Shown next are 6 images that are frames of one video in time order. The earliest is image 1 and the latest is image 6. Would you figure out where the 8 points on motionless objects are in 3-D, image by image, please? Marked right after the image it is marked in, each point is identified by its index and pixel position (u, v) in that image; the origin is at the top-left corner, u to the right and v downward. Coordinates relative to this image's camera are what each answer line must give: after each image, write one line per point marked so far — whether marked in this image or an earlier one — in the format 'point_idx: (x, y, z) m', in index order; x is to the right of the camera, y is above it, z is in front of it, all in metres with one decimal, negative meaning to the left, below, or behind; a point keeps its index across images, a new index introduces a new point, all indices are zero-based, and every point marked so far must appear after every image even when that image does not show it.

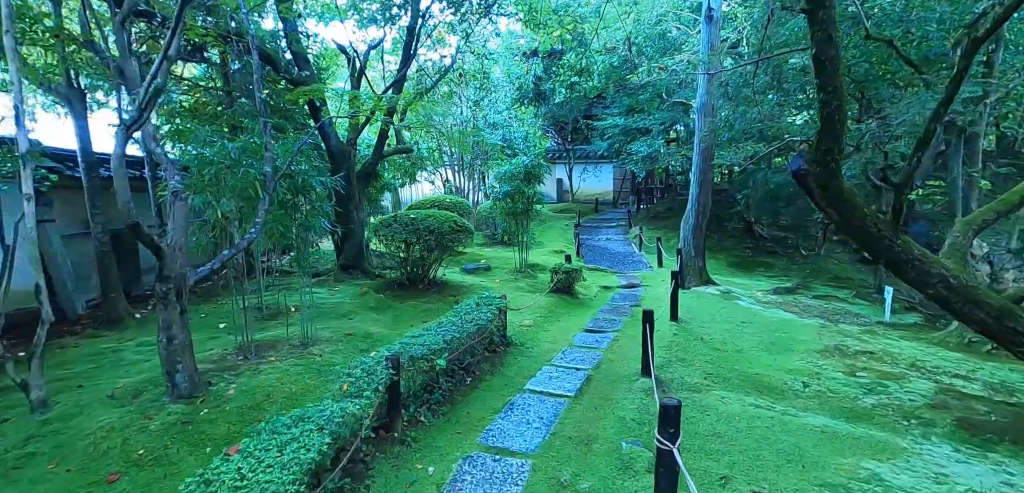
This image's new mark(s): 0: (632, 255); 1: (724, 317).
0: (+2.8, -0.2, +11.7) m
1: (+2.9, -1.0, +6.9) m
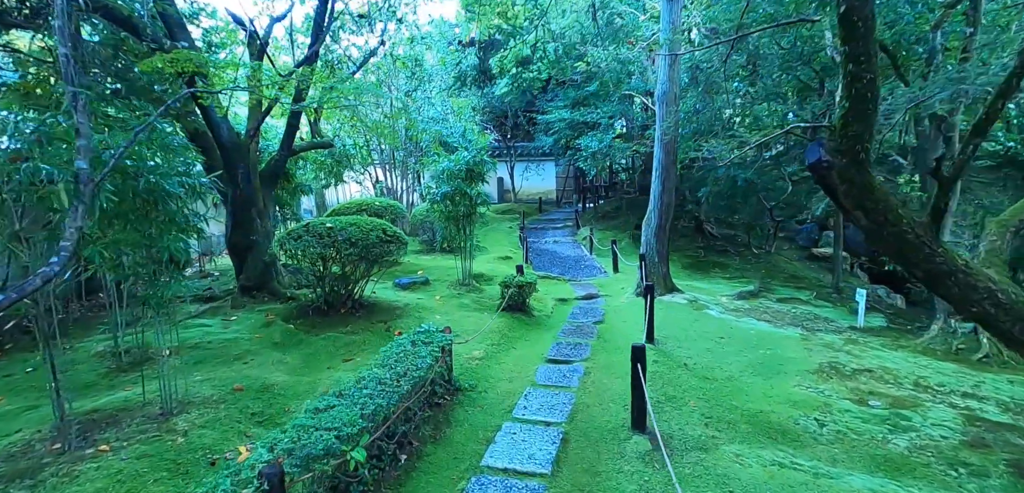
0: (+1.5, -0.3, +10.8) m
1: (+2.3, -1.0, +6.0) m
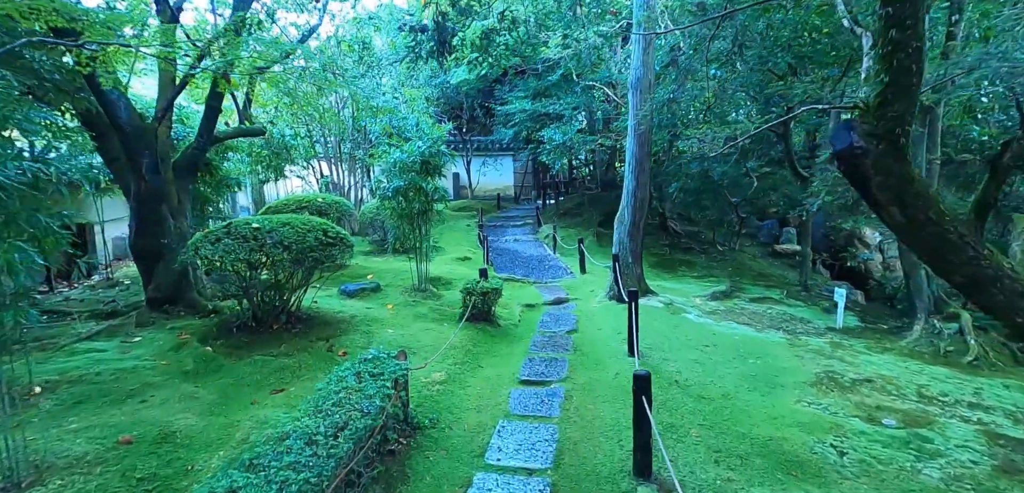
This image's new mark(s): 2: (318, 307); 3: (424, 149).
0: (+0.7, -0.3, +10.2) m
1: (+1.9, -1.0, +5.5) m
2: (-2.3, -0.7, +6.0) m
3: (-1.2, +1.3, +6.9) m
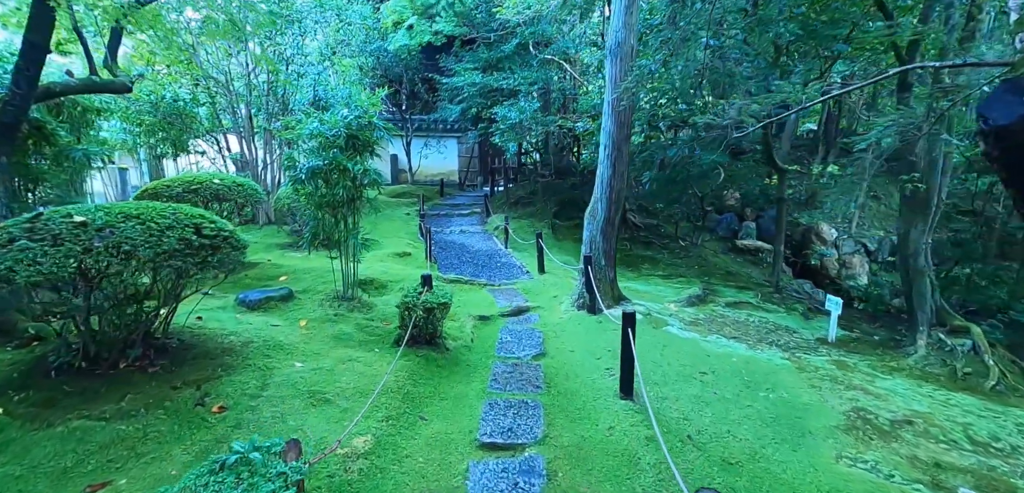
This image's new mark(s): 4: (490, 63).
0: (-0.3, -0.2, +8.9) m
1: (+1.5, -1.1, +4.4) m
2: (-2.8, -0.7, +4.4) m
3: (-1.7, +1.4, +5.4) m
4: (-0.5, +4.0, +10.9) m
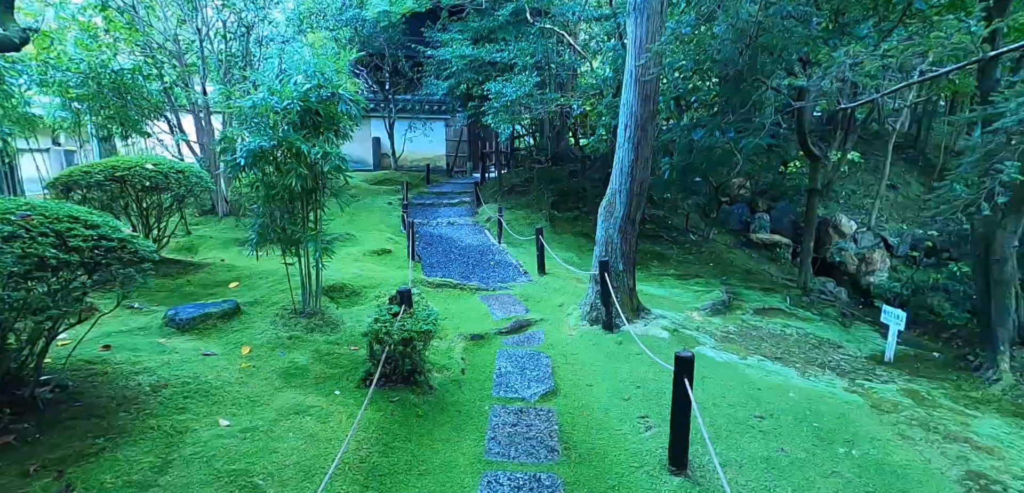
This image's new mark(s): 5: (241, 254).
0: (-0.3, -0.1, +7.9) m
1: (+1.5, -1.1, +3.5) m
2: (-2.7, -0.8, +3.3) m
3: (-1.7, +1.3, +4.3) m
4: (-0.6, +4.1, +9.7) m
5: (-3.5, 0.0, +6.5) m
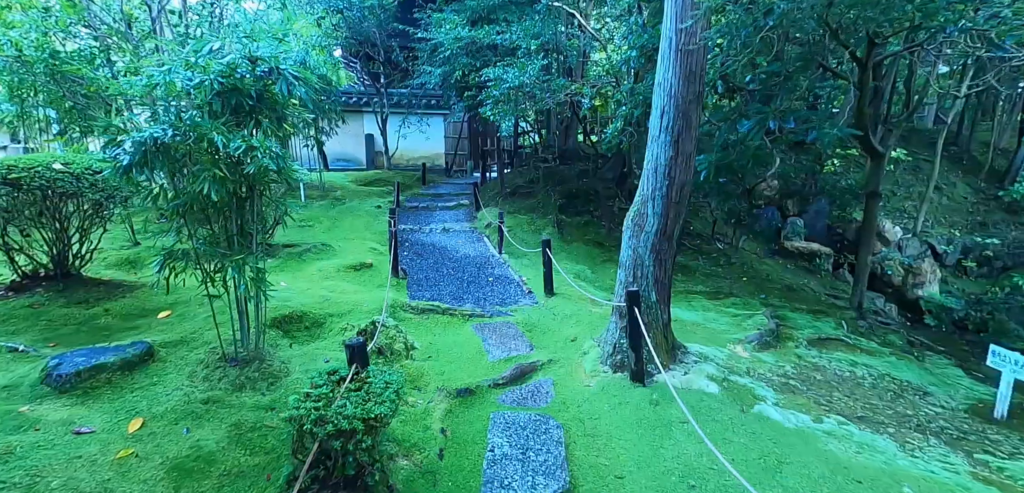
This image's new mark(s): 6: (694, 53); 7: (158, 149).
0: (-0.3, -0.3, +6.8) m
1: (+1.5, -1.3, +2.3) m
2: (-2.8, -0.9, +2.2) m
3: (-1.7, +1.2, +3.1) m
4: (-0.5, +3.9, +8.6) m
5: (-3.5, -0.2, +5.4) m
6: (+1.2, +1.3, +3.5) m
7: (-2.1, +0.6, +3.1) m
